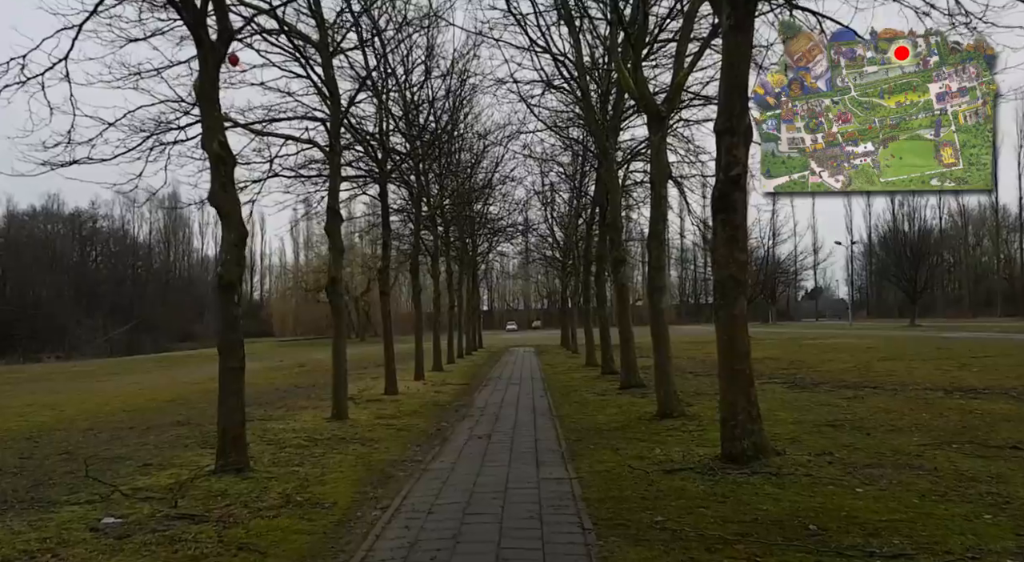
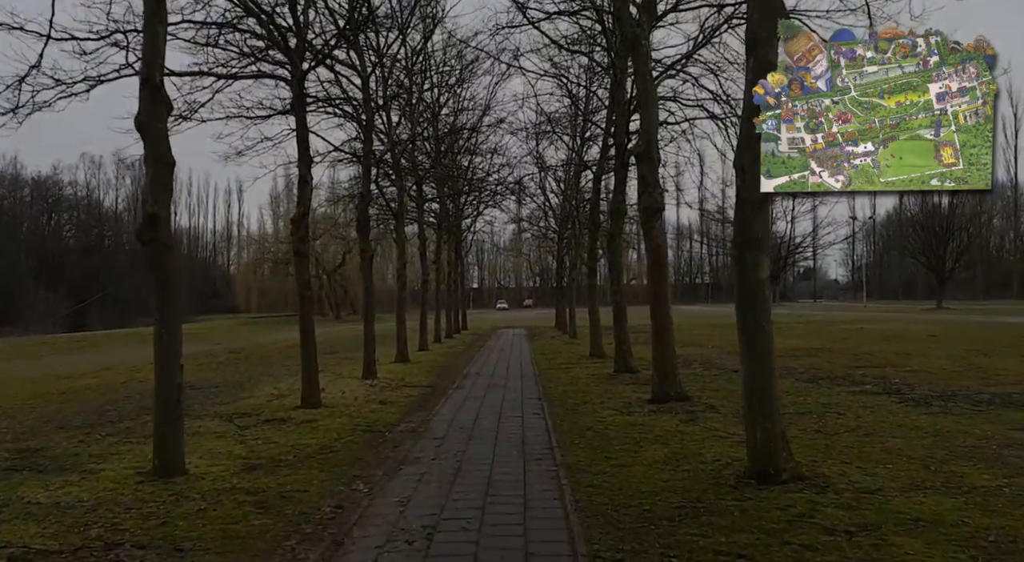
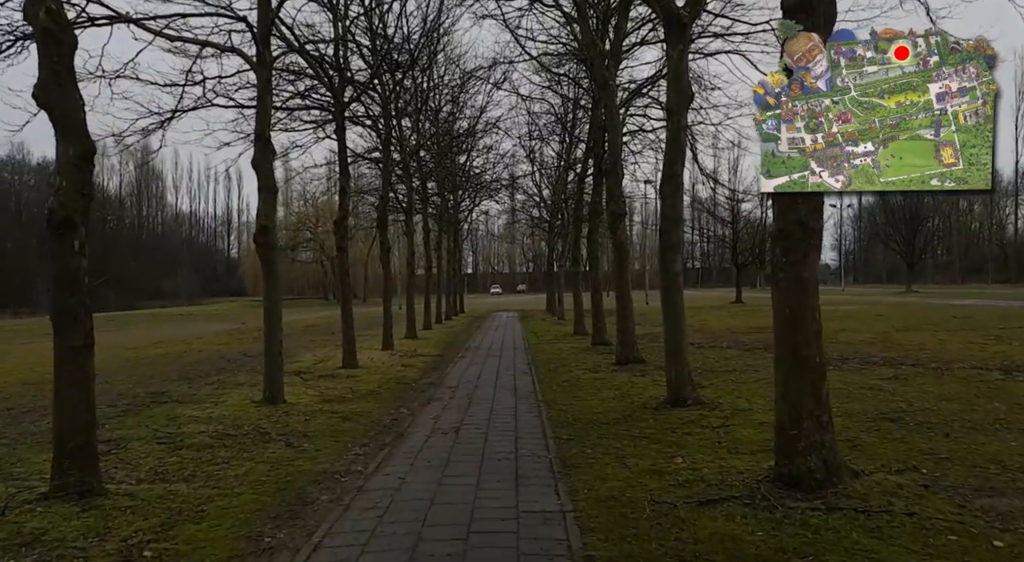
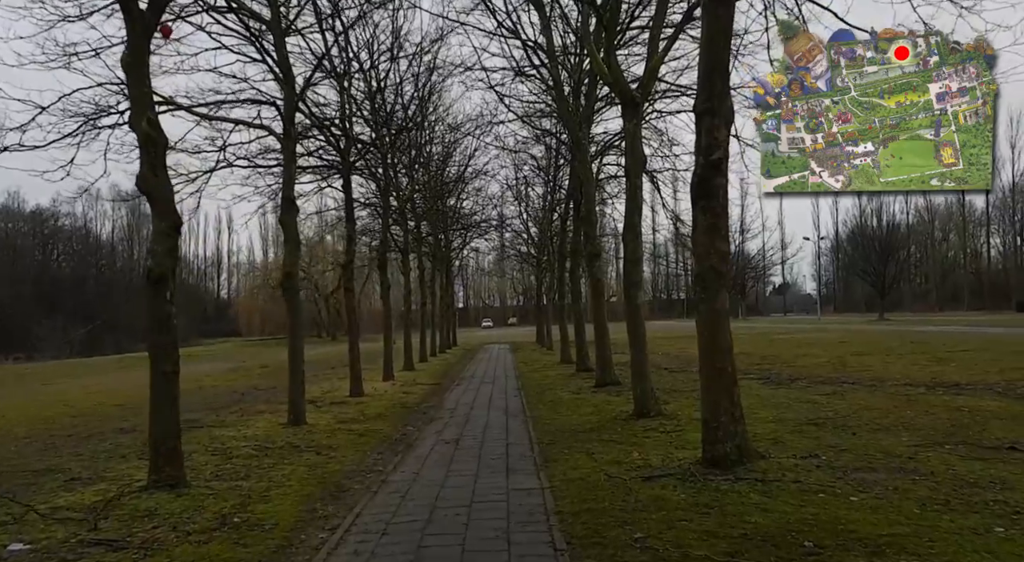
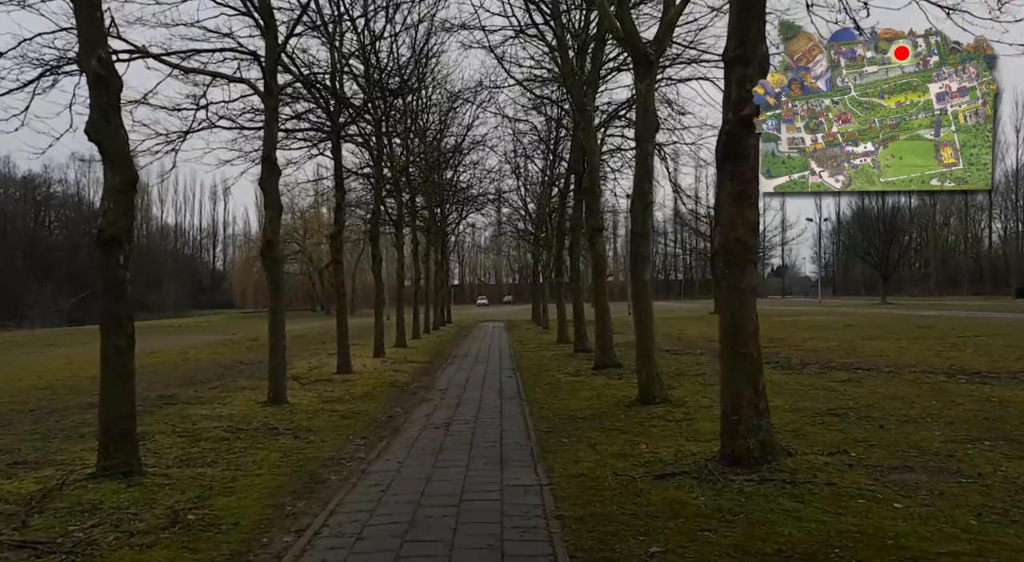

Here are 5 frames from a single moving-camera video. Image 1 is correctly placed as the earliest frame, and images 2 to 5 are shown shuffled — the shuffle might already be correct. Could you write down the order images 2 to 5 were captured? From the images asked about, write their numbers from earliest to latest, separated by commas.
4, 5, 3, 2
